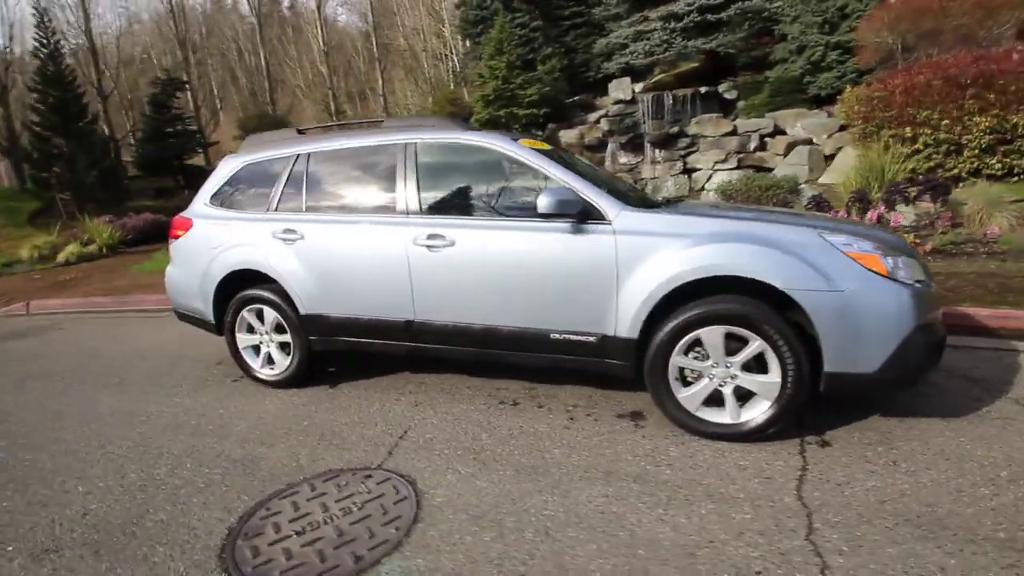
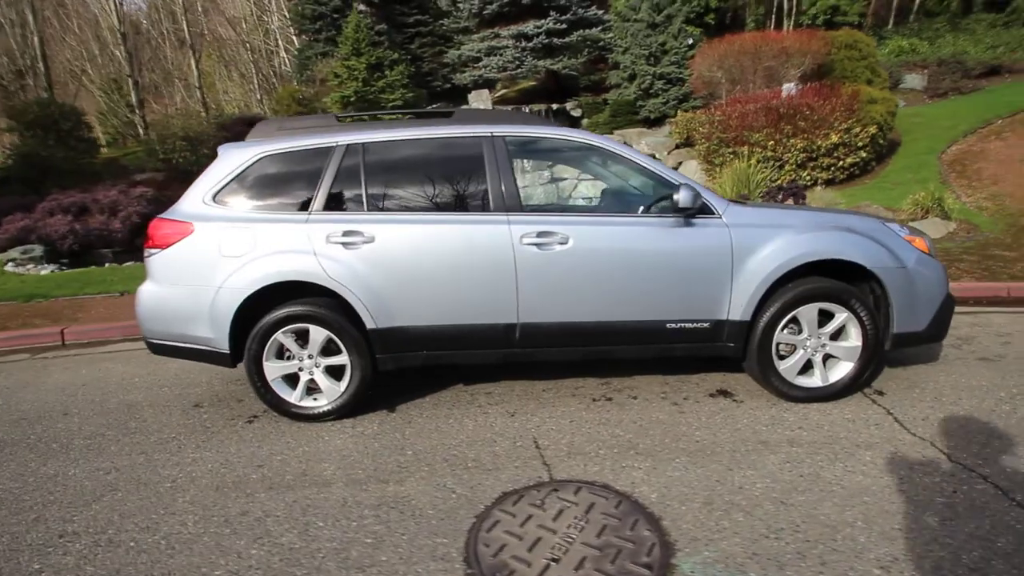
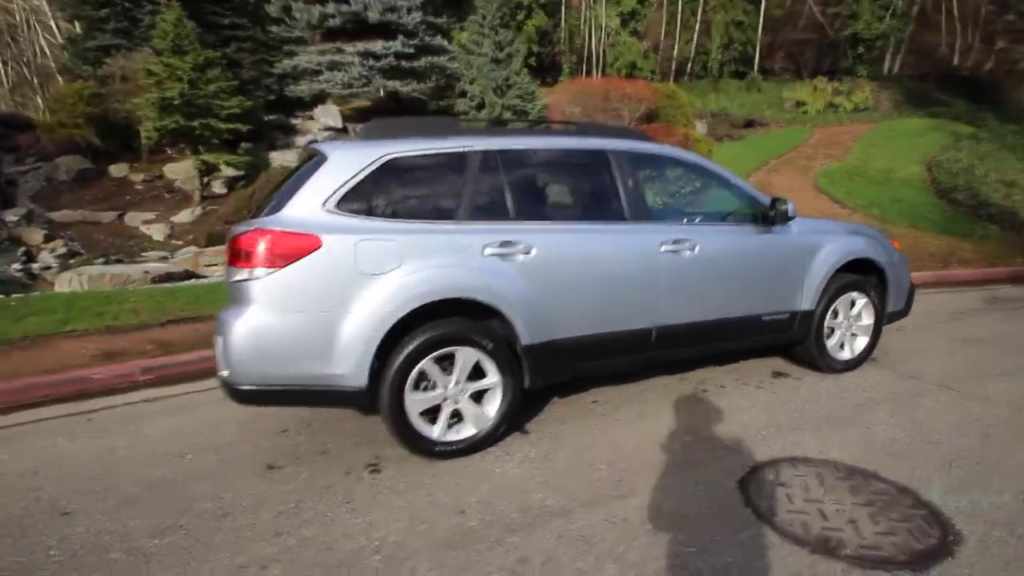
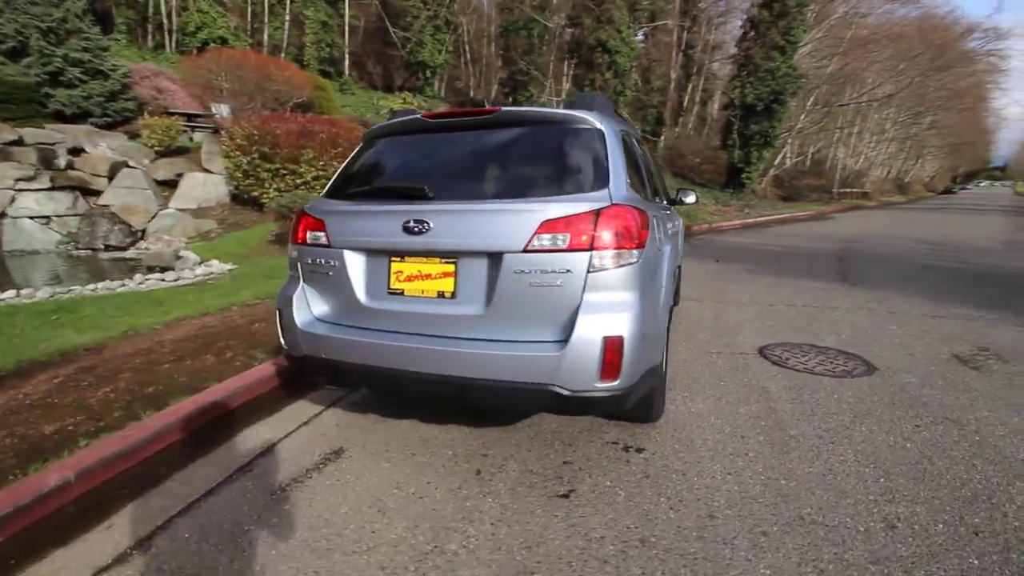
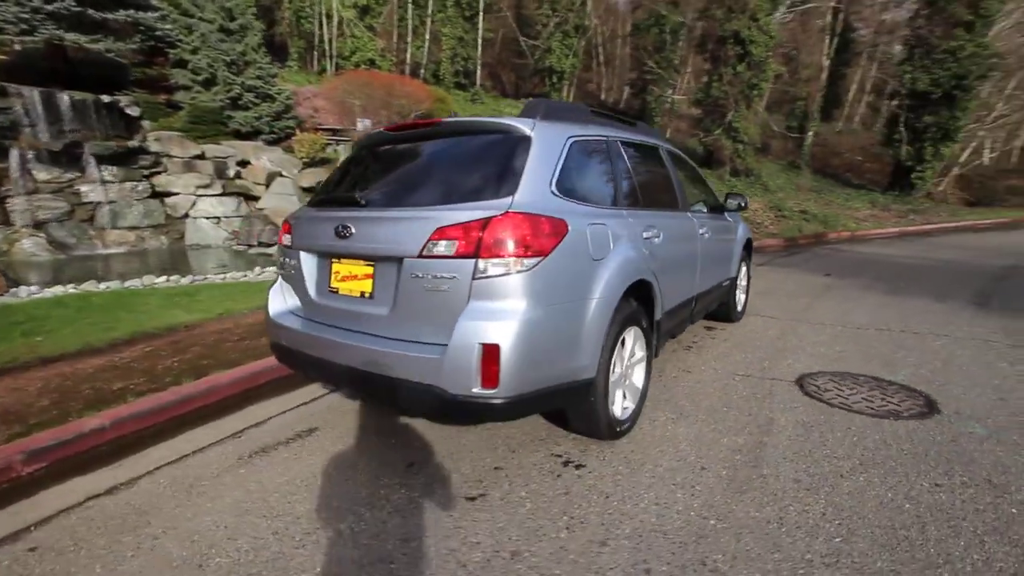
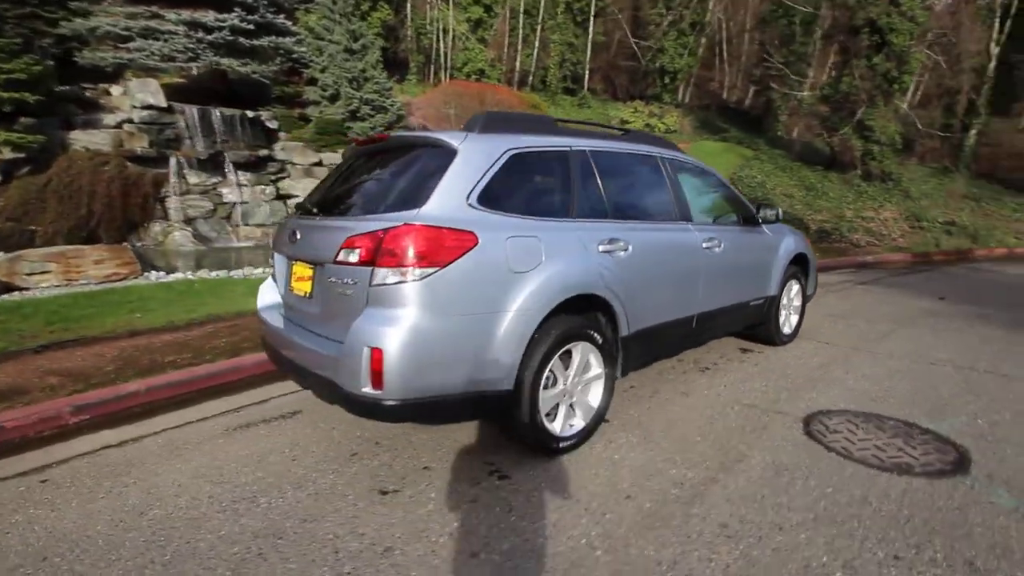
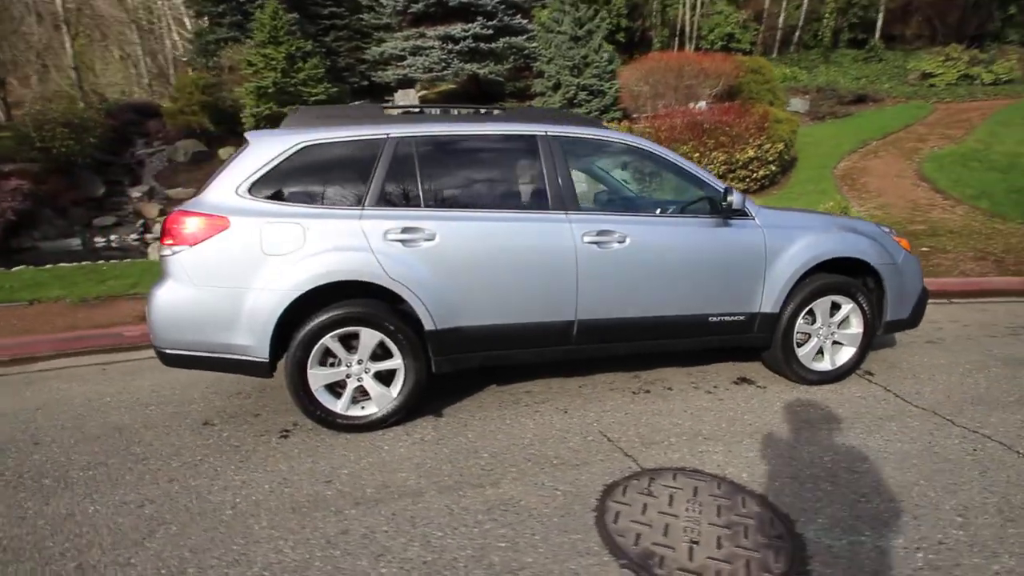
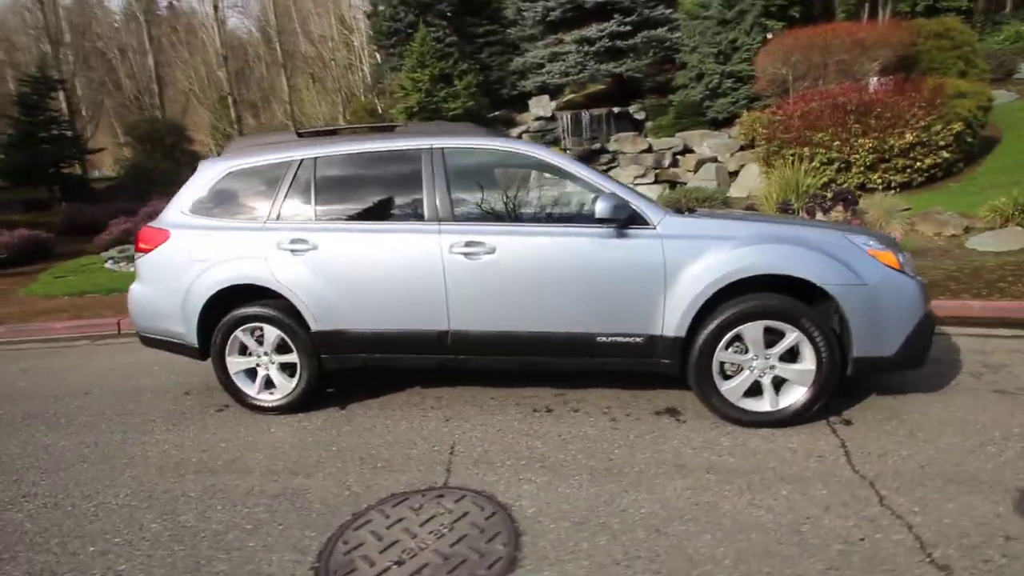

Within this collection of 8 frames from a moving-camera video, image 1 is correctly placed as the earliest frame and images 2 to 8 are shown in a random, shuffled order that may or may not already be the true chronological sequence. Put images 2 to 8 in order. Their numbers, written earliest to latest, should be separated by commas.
8, 2, 7, 3, 6, 5, 4
